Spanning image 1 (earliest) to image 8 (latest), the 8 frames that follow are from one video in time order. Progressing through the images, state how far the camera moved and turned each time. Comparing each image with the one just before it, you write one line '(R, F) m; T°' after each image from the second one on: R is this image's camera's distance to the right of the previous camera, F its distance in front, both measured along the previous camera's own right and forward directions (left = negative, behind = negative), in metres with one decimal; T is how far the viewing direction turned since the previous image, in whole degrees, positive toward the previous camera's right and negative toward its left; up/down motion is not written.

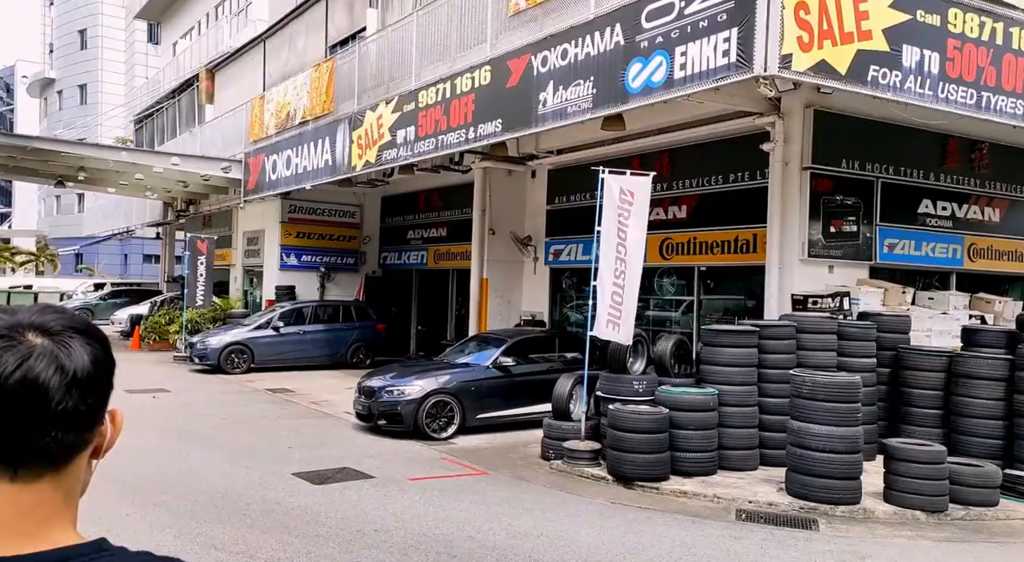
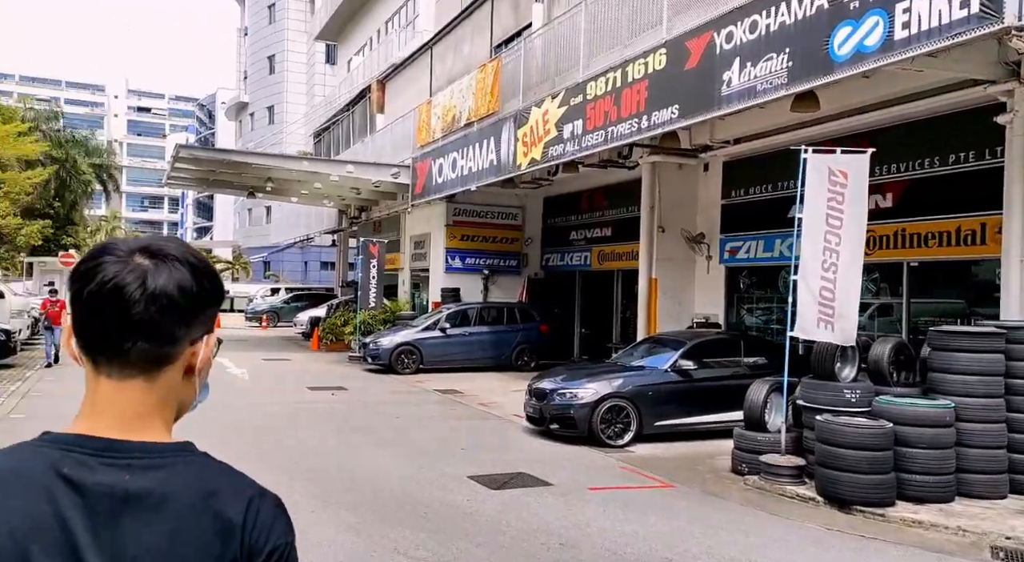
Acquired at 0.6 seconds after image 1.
(-0.2, +0.5) m; -11°
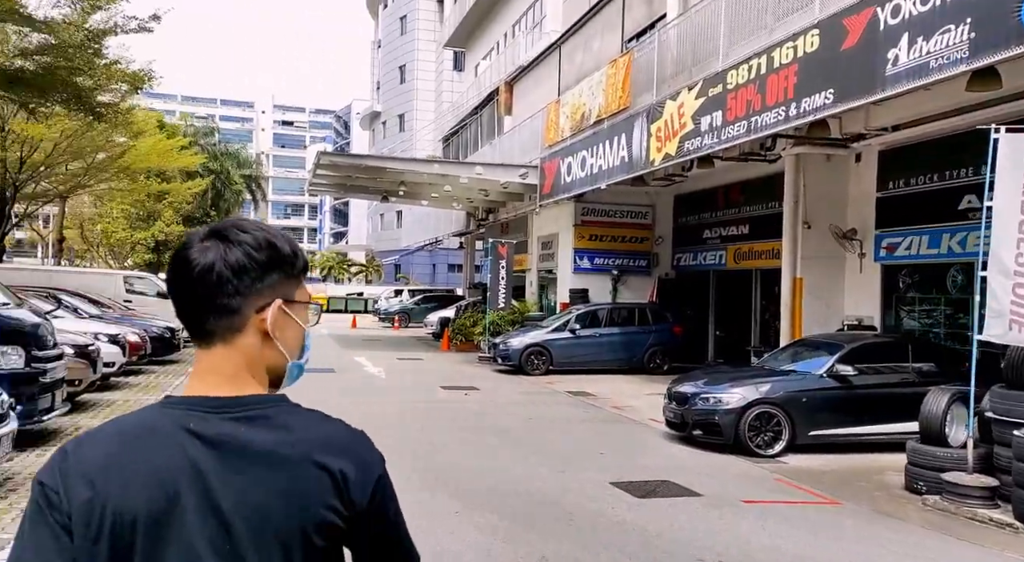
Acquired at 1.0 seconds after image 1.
(-0.1, +0.3) m; -9°
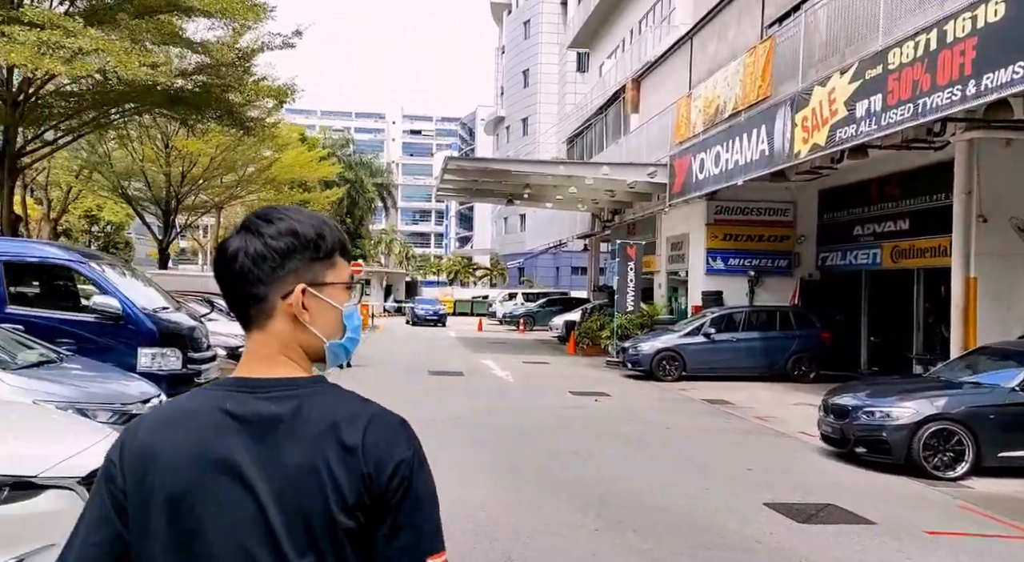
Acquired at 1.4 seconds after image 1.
(-0.2, +0.5) m; -9°
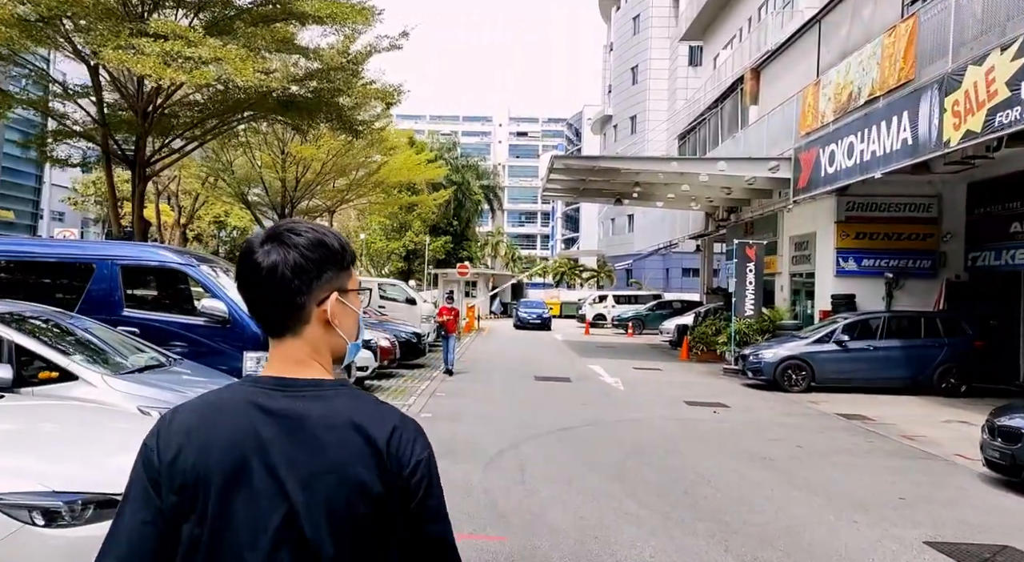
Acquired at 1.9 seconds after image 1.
(-0.1, +0.7) m; -7°
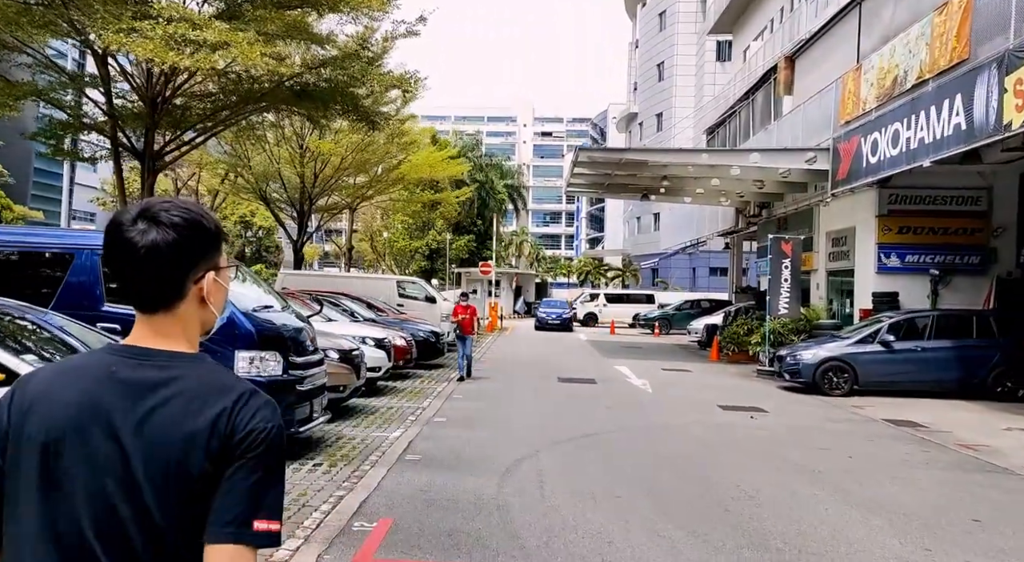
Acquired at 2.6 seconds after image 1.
(0.0, +0.8) m; -2°
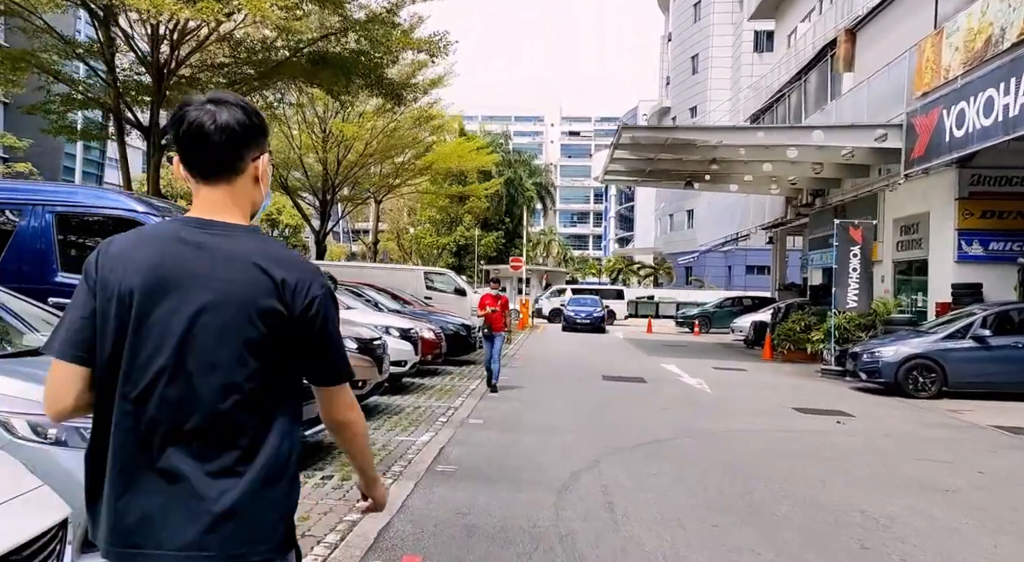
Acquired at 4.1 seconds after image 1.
(-0.3, +1.6) m; -2°
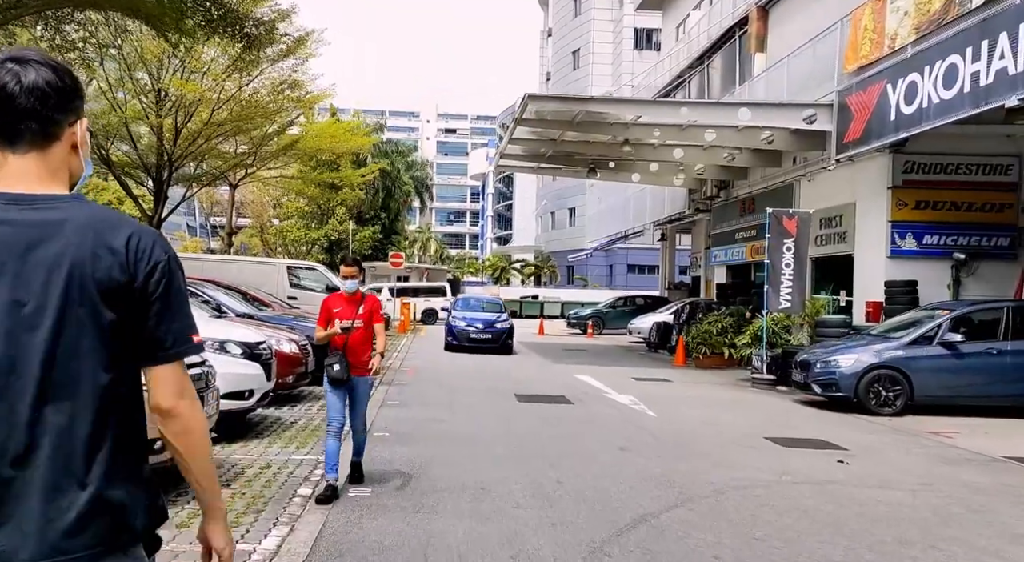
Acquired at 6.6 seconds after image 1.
(-0.2, +2.9) m; +9°
